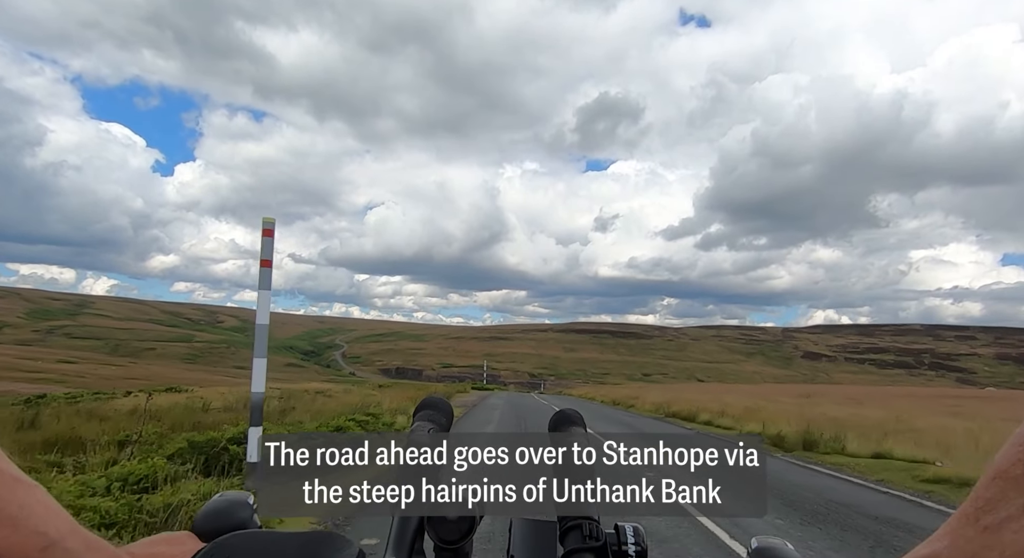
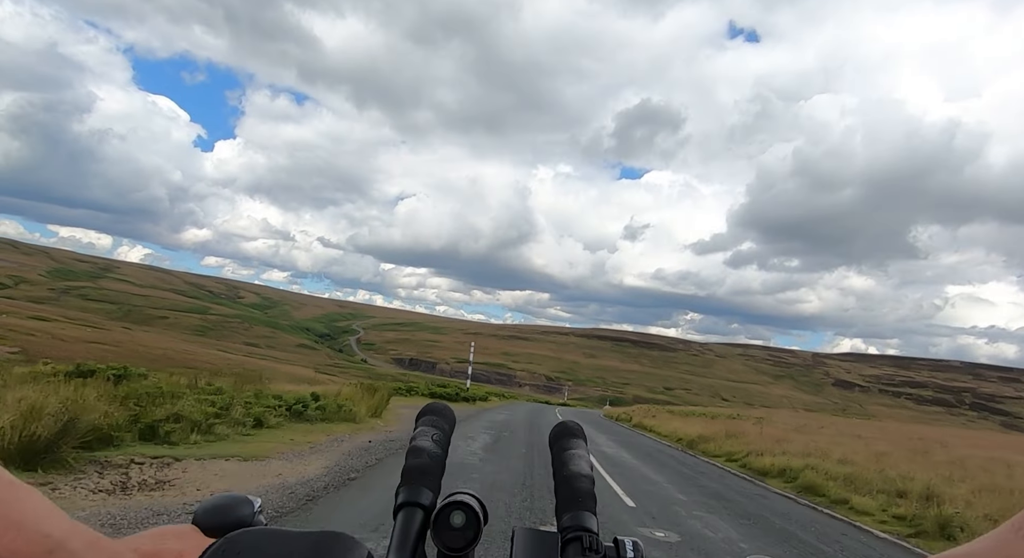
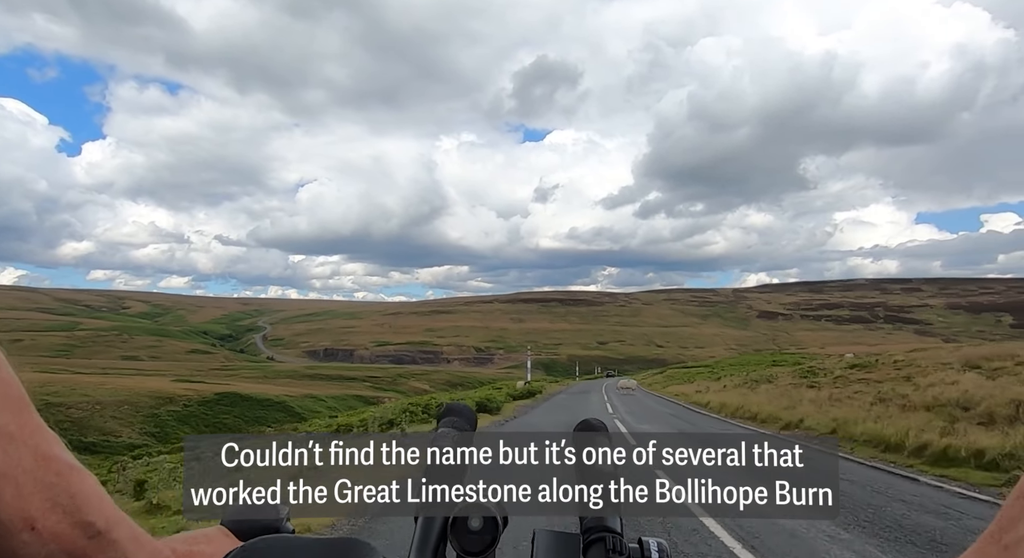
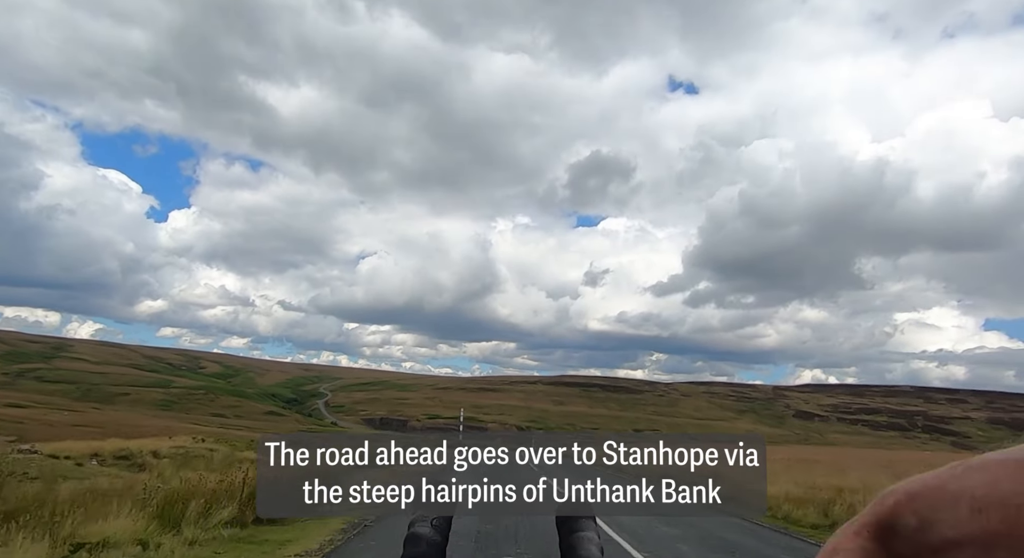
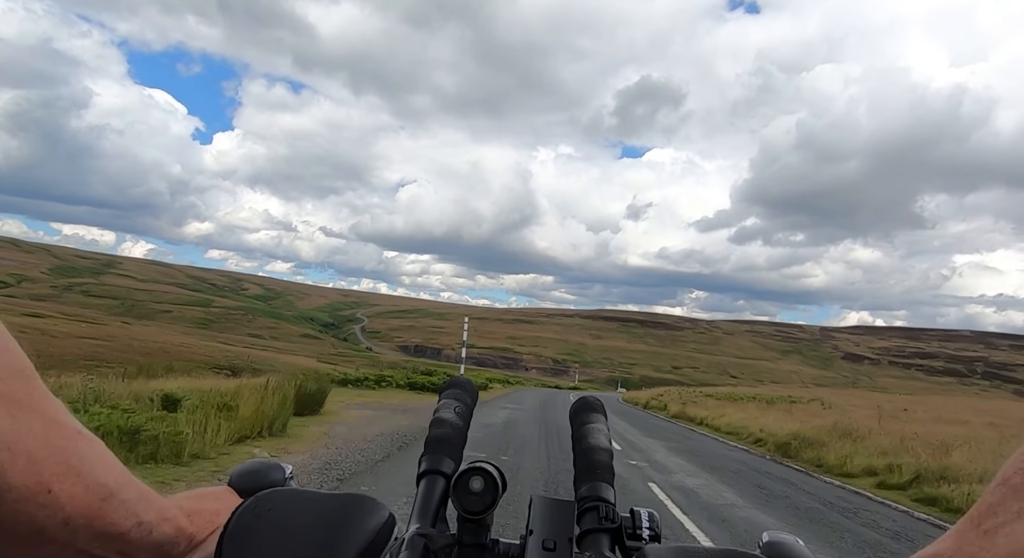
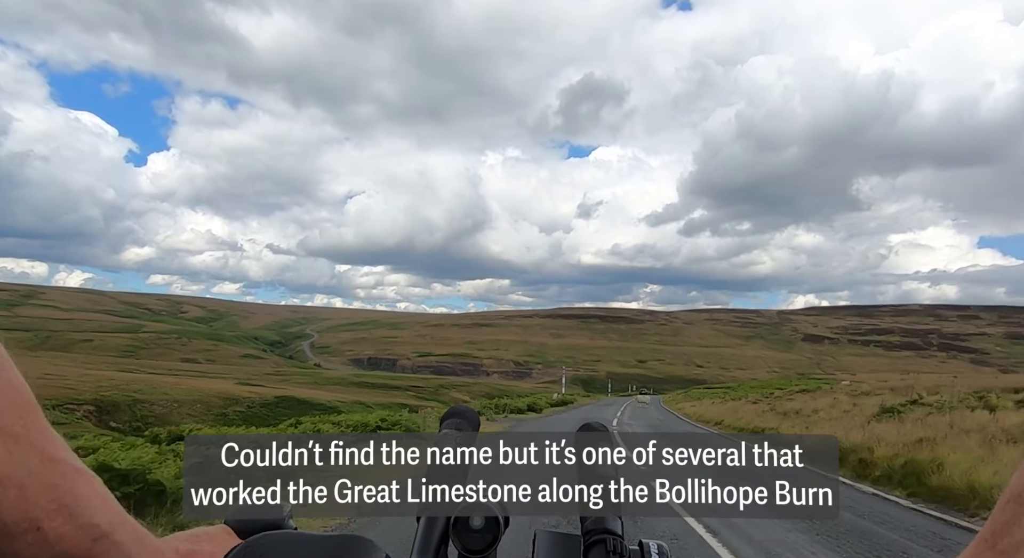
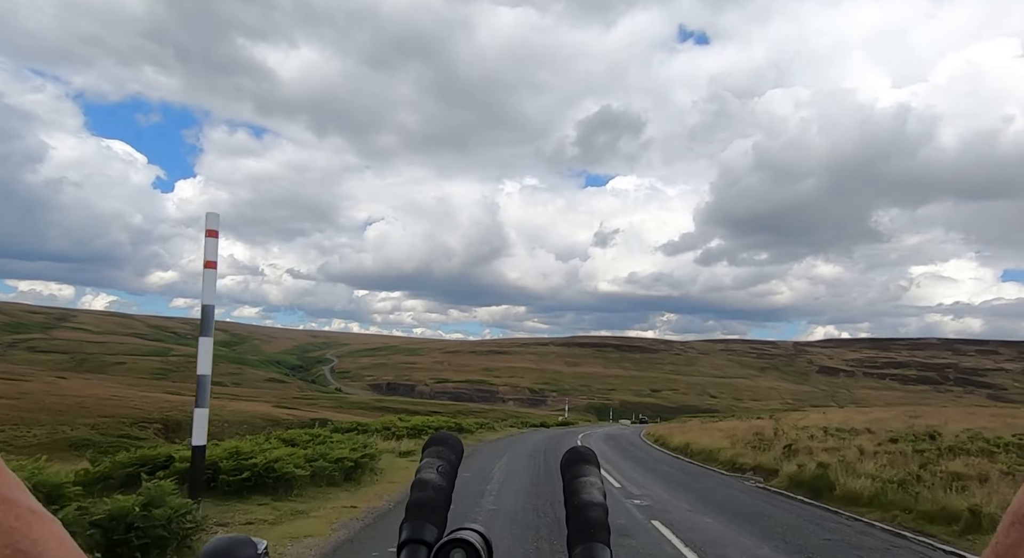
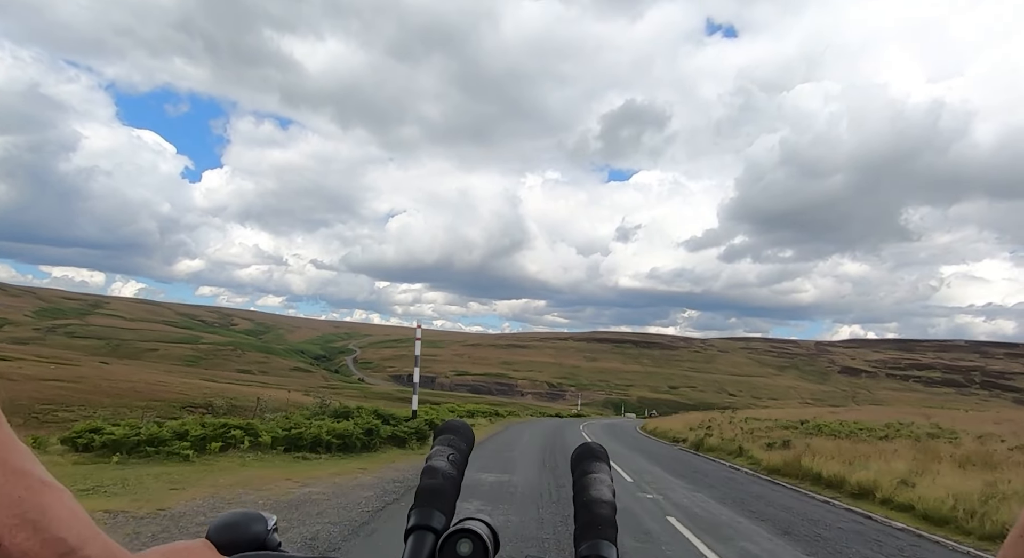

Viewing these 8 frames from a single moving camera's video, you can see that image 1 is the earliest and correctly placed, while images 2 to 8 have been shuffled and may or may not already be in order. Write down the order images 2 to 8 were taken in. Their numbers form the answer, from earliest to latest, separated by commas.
4, 2, 5, 8, 7, 6, 3
